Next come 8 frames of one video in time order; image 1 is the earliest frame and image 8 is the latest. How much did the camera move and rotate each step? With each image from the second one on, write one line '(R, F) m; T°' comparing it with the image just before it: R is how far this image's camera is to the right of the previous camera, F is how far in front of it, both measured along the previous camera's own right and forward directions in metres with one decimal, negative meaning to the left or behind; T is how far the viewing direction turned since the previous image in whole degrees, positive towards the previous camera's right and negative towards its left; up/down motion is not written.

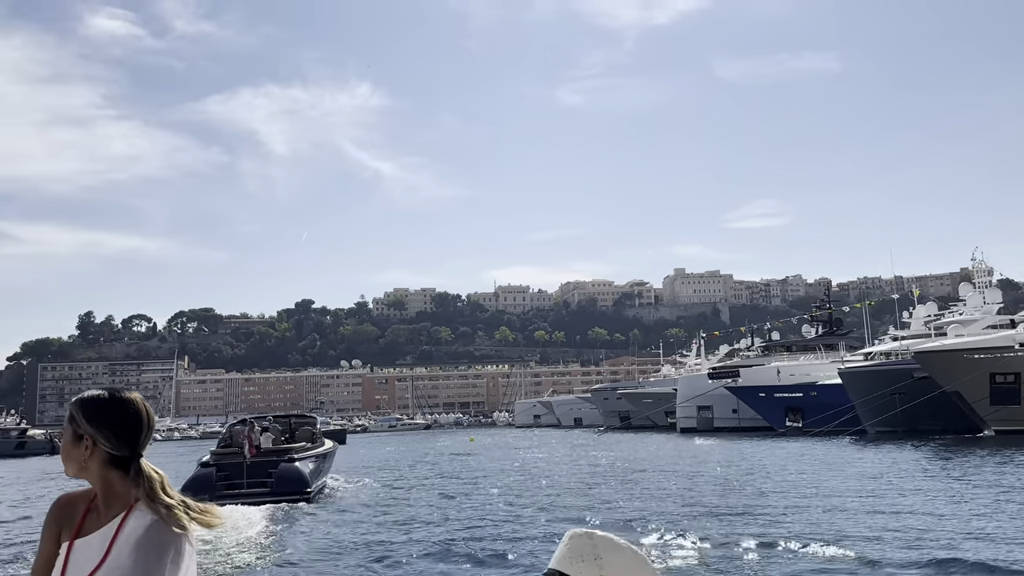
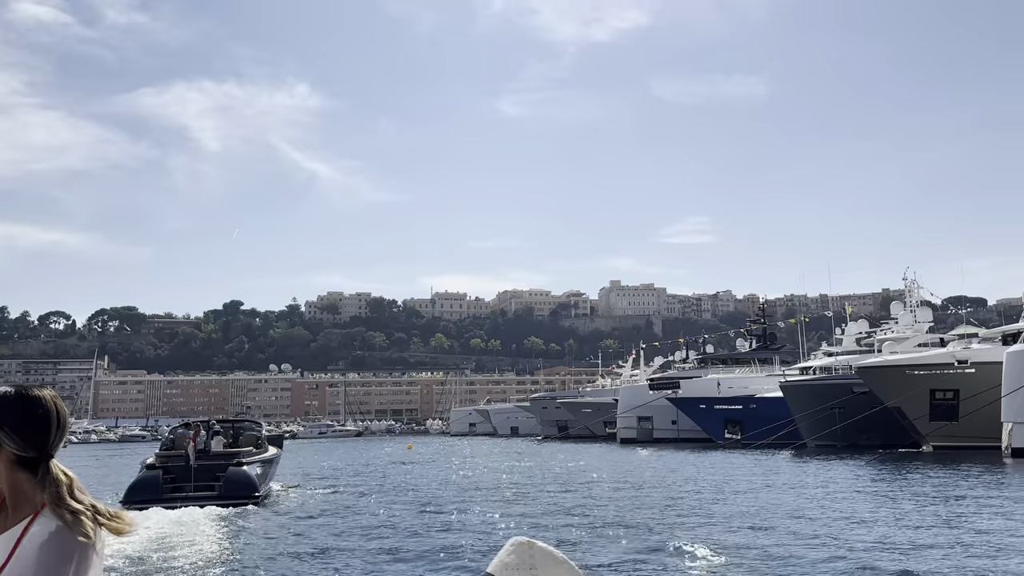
(-0.4, +0.7) m; +5°
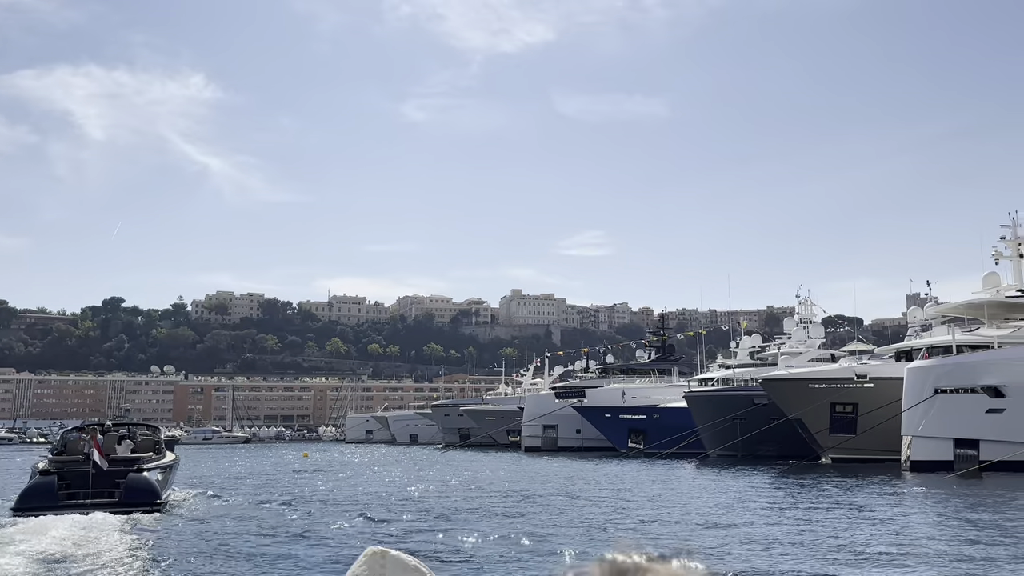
(-0.5, +0.6) m; +7°
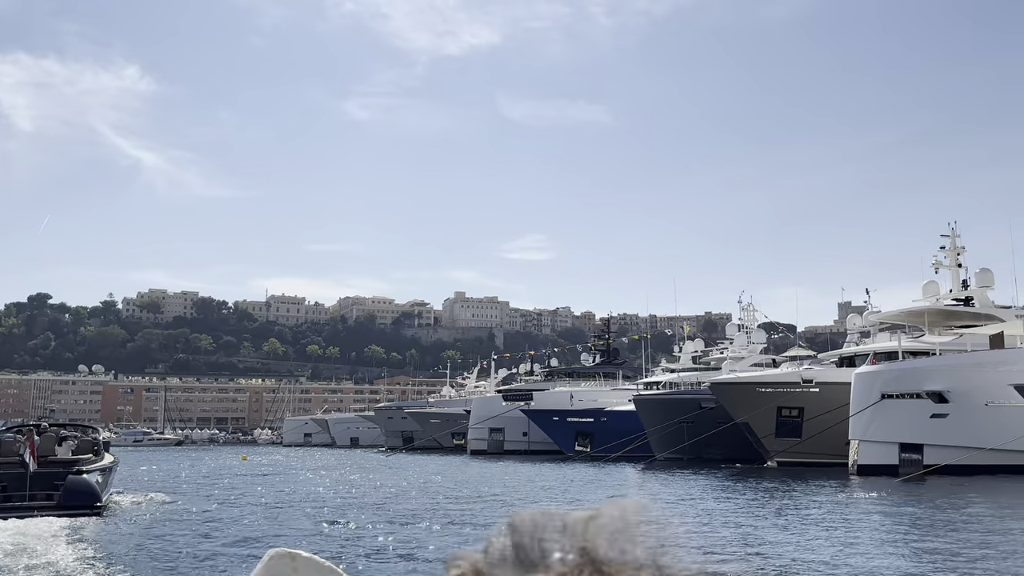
(-0.3, +0.3) m; +4°
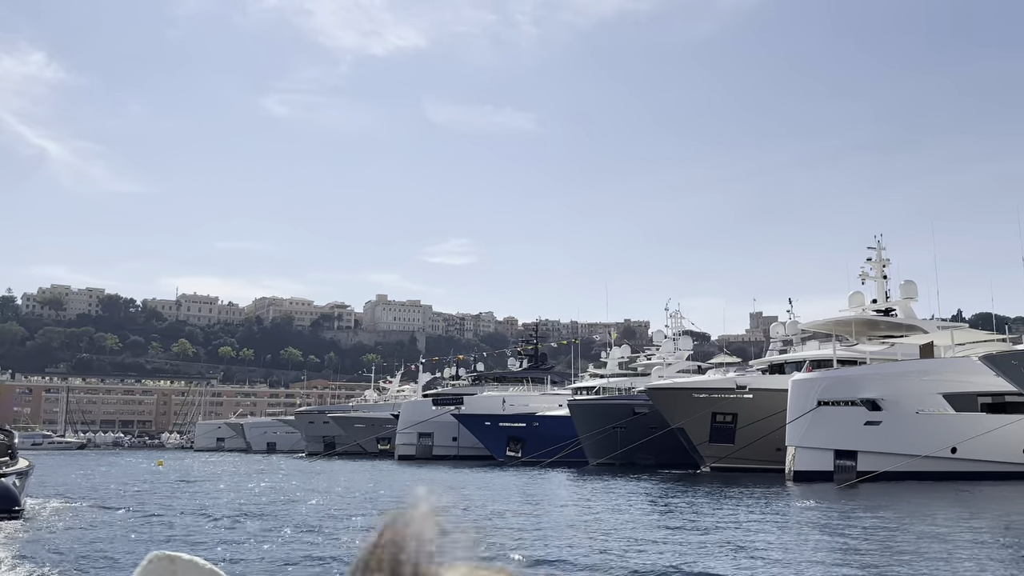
(-0.6, +0.5) m; +6°
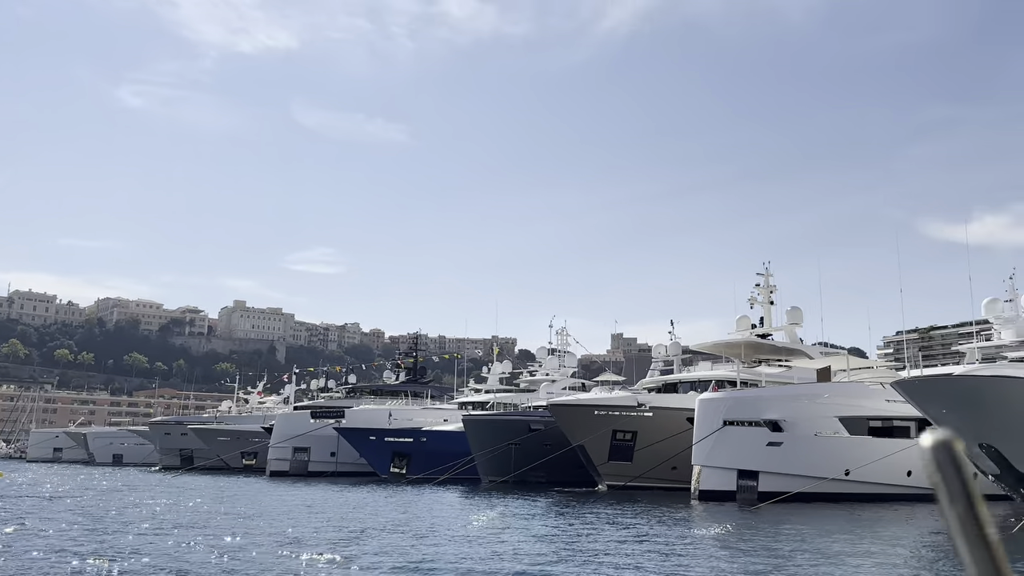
(-1.2, +0.9) m; +9°
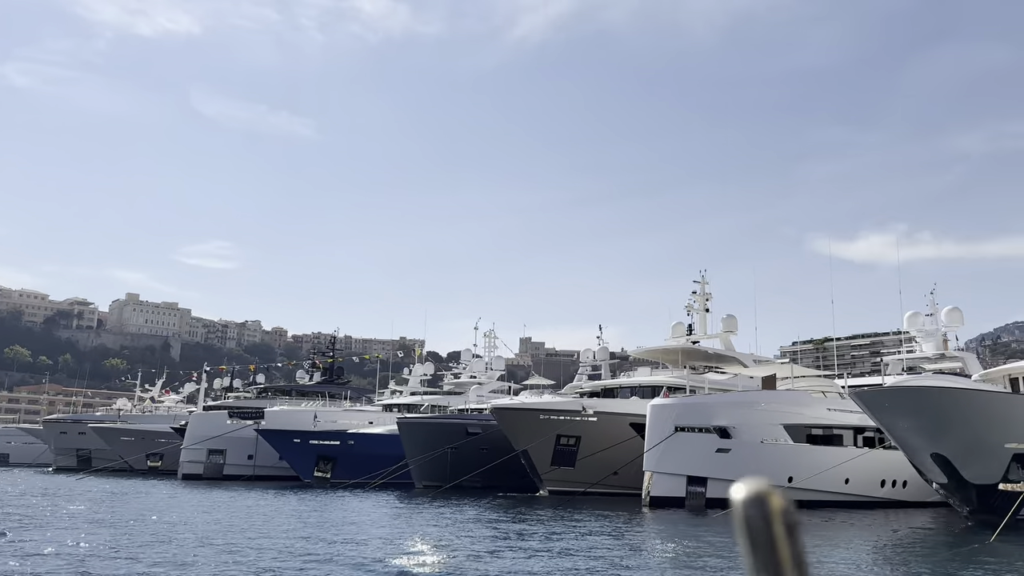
(-1.2, +0.7) m; +7°
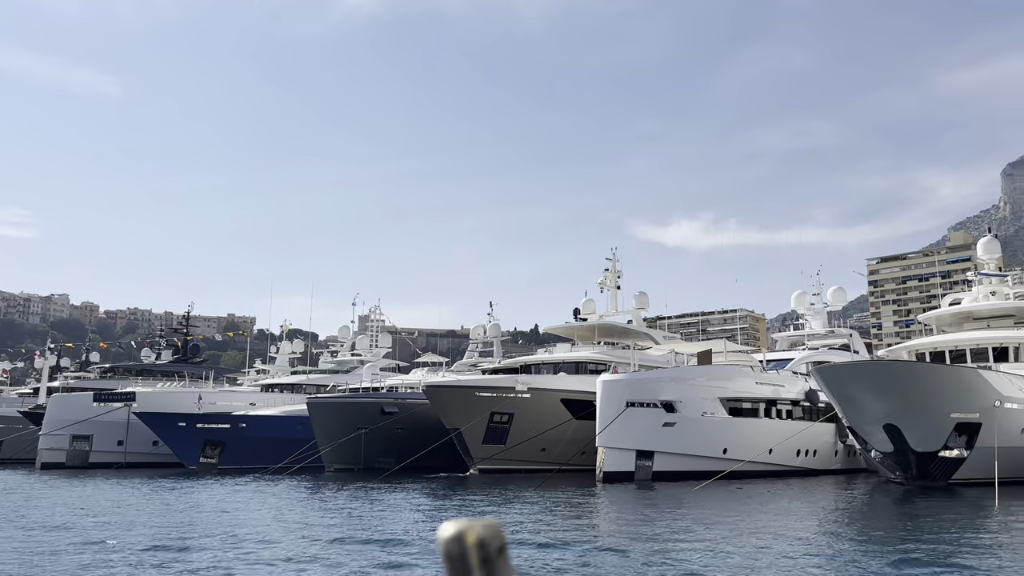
(-2.9, +1.1) m; +12°
